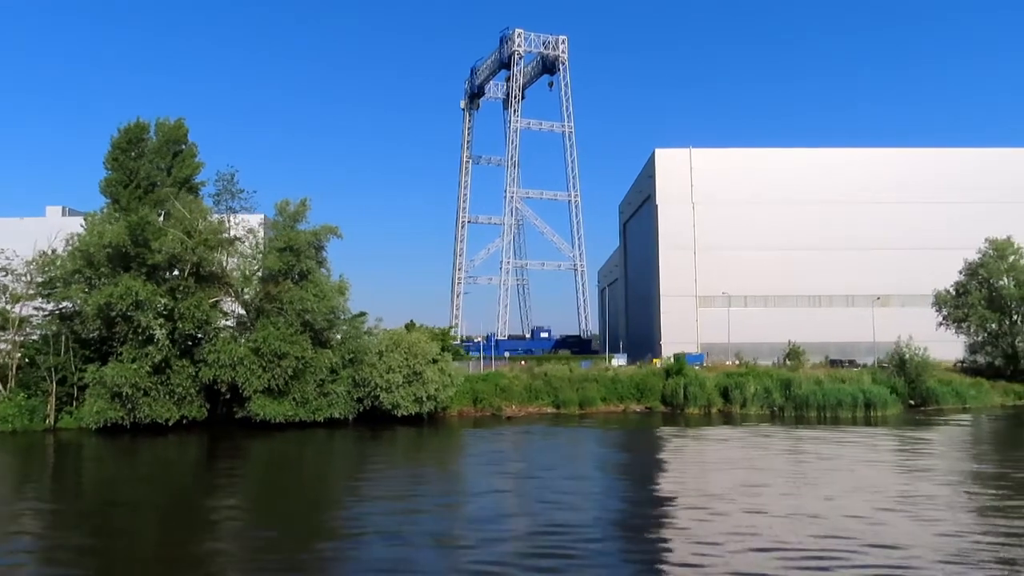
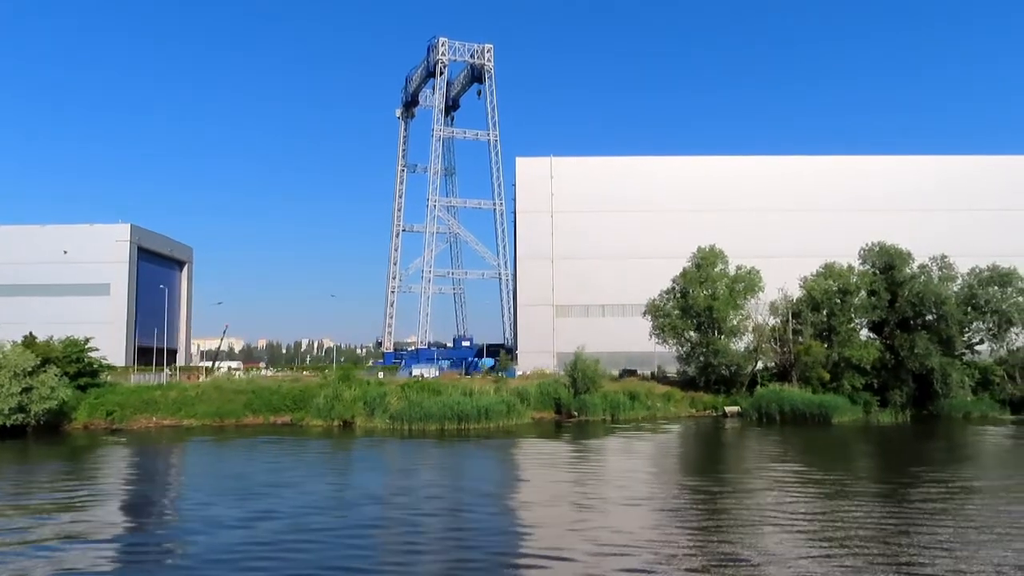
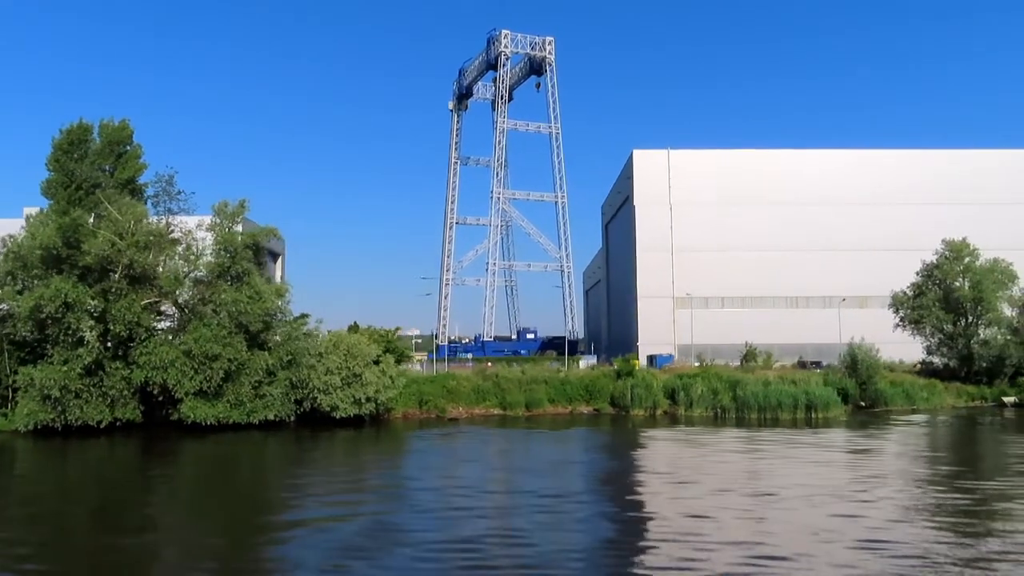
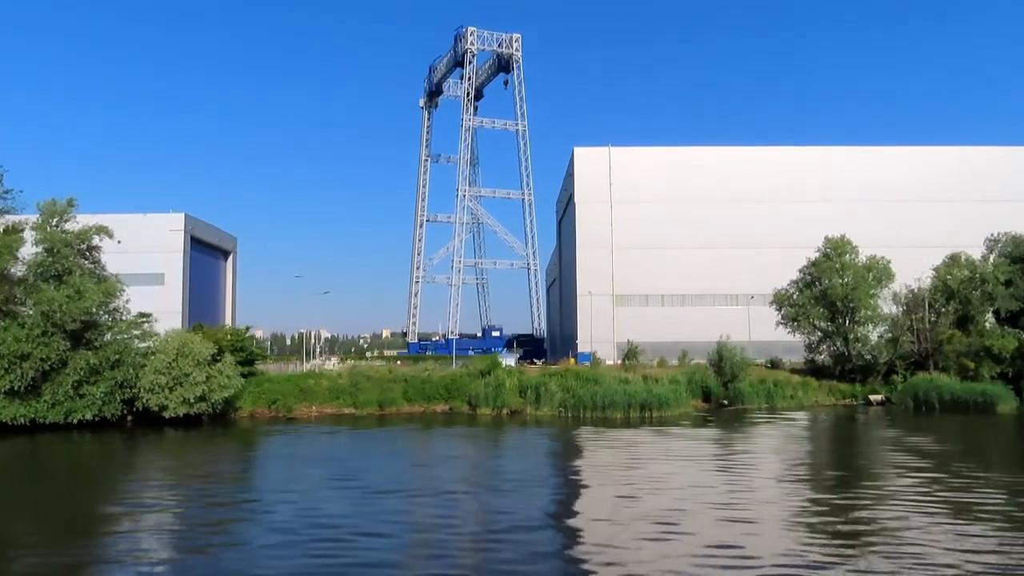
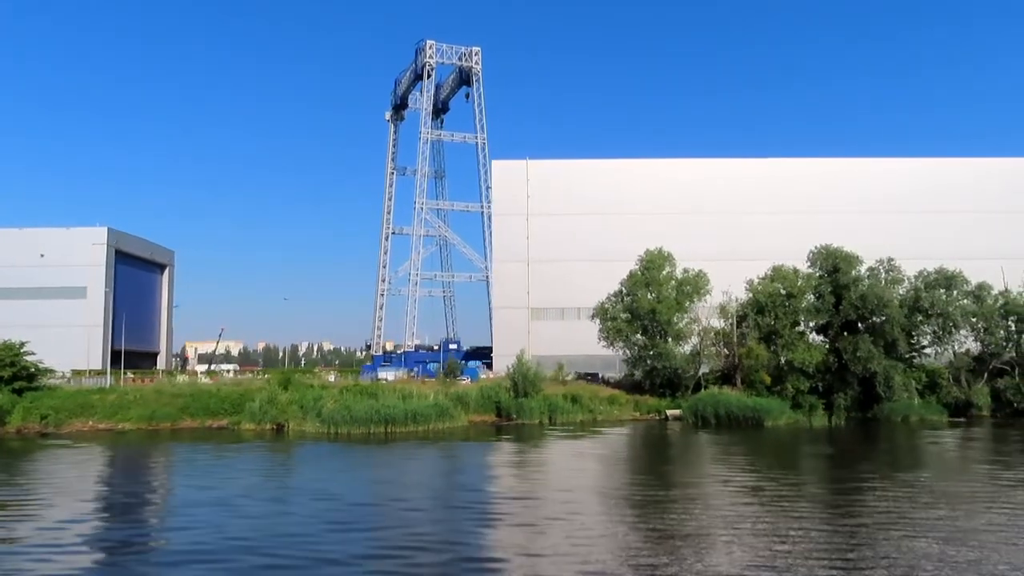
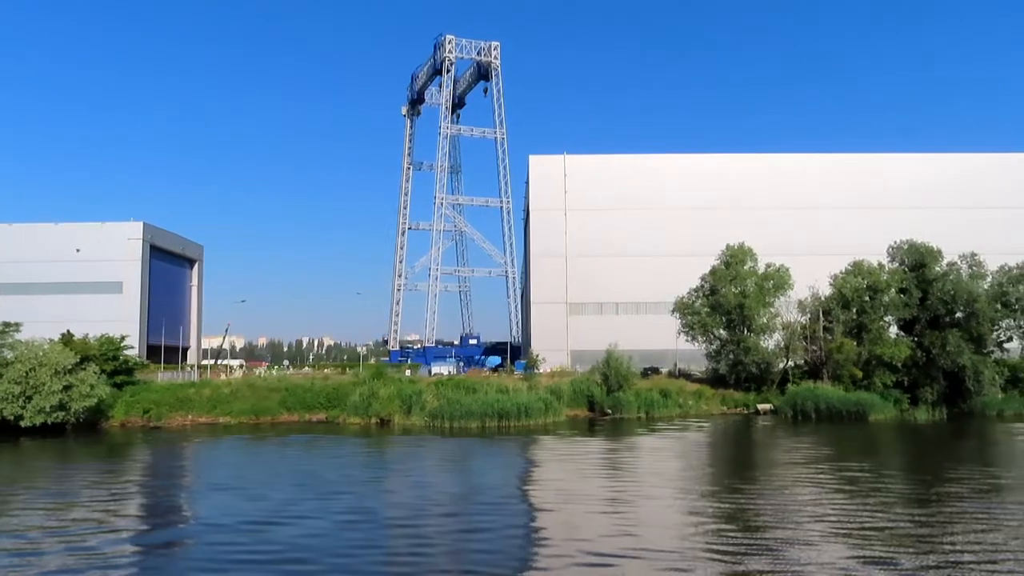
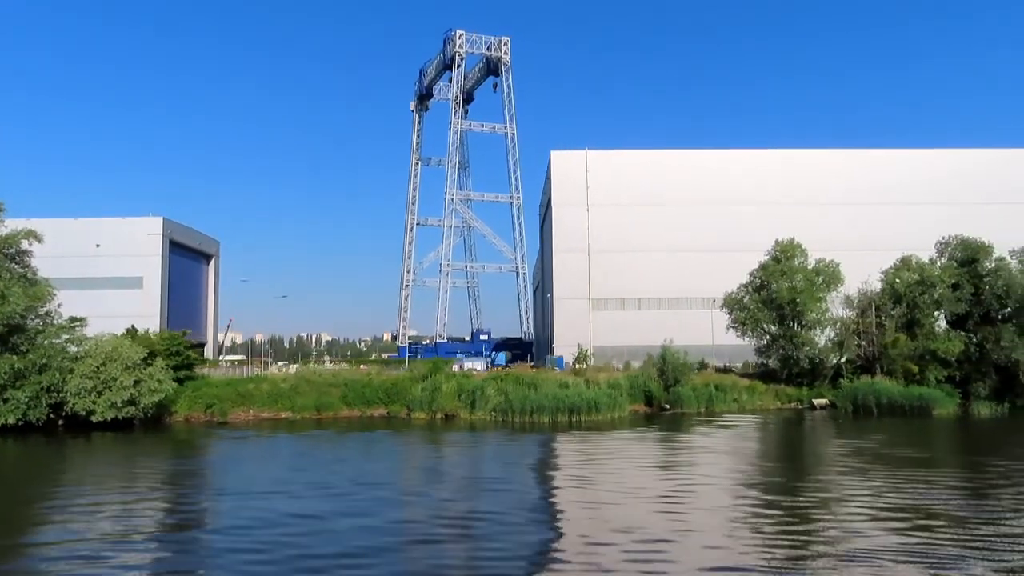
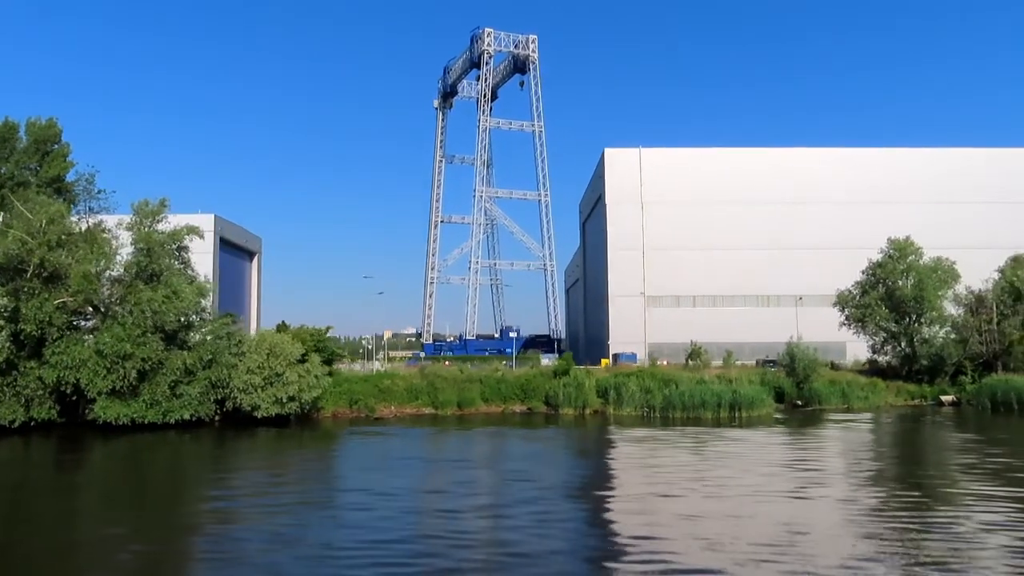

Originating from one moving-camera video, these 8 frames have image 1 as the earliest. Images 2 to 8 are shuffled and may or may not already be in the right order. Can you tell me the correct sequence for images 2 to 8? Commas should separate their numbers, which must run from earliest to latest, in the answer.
3, 8, 4, 7, 6, 2, 5
